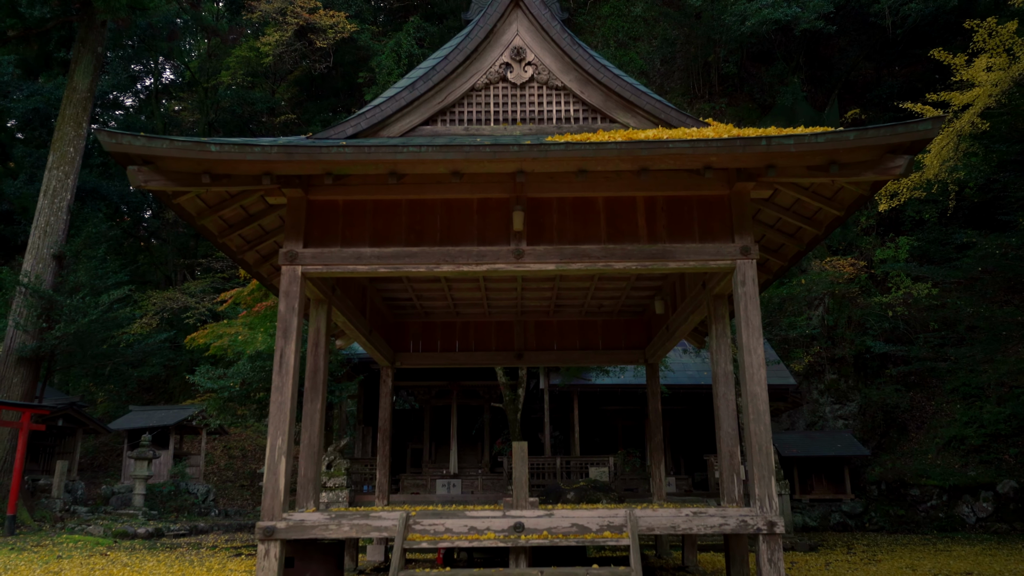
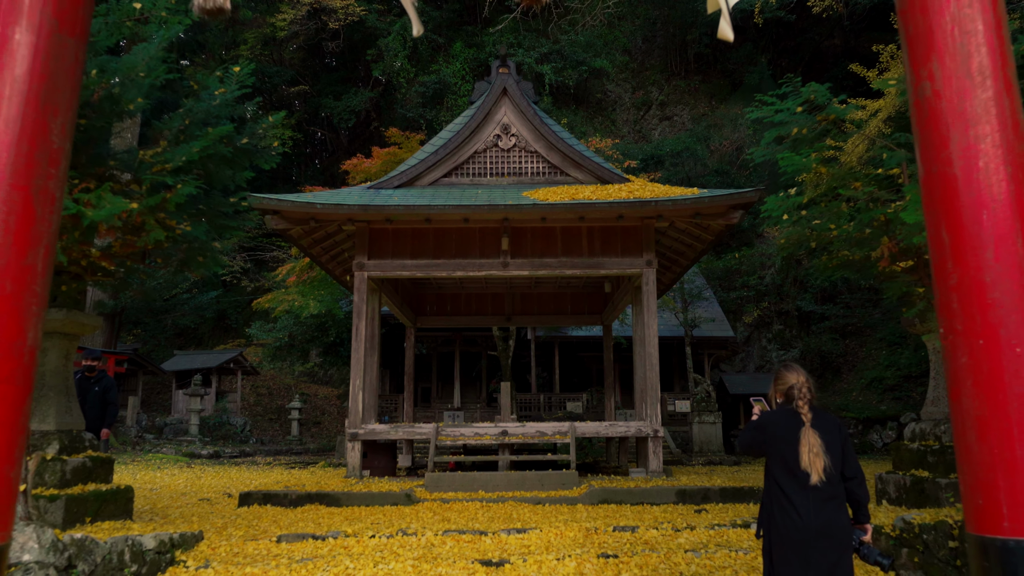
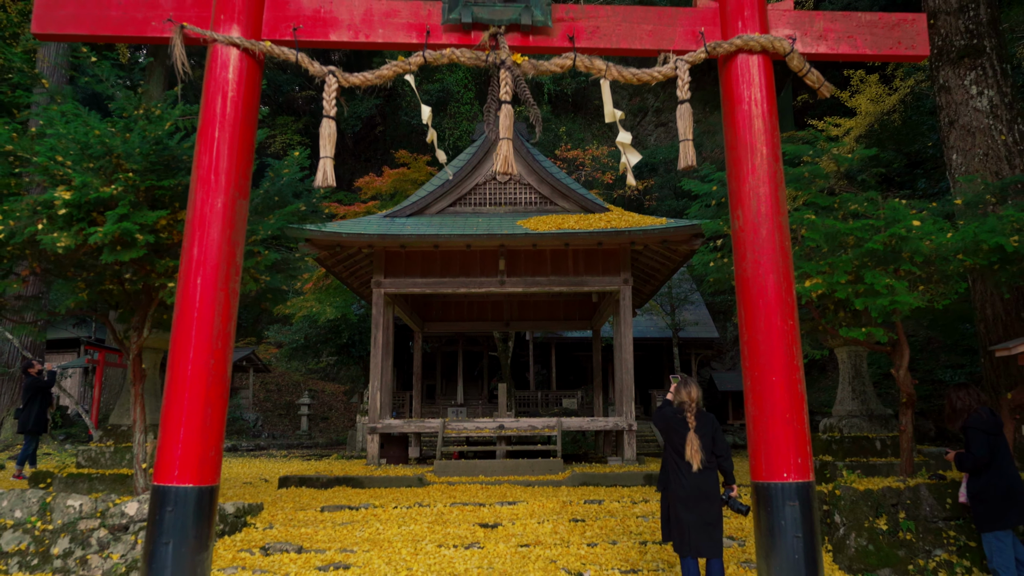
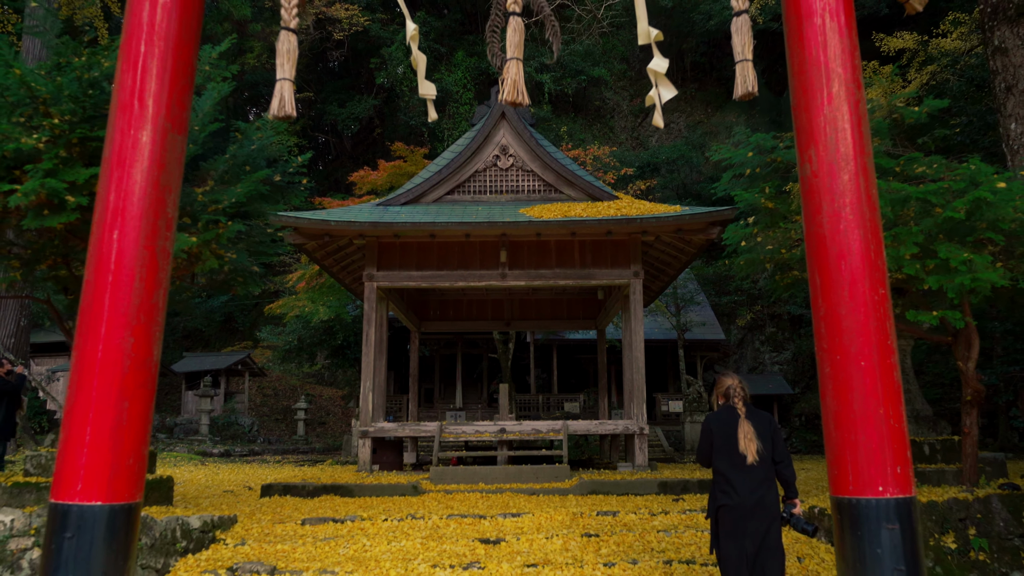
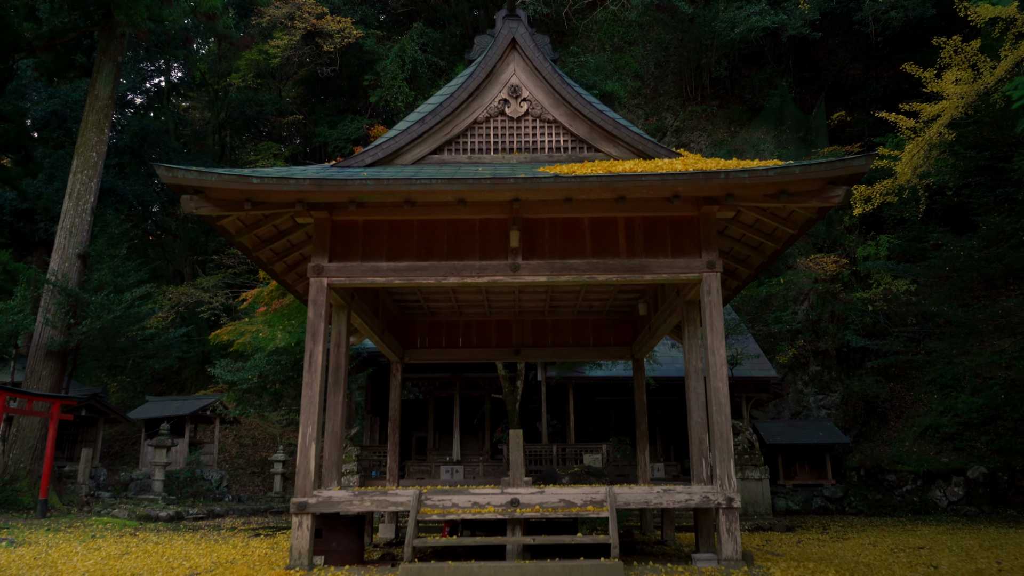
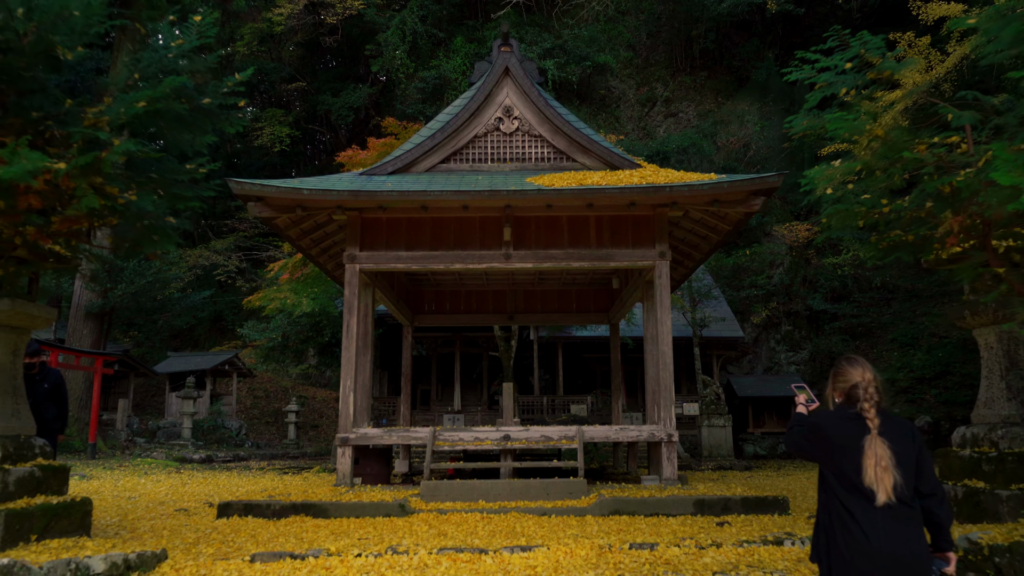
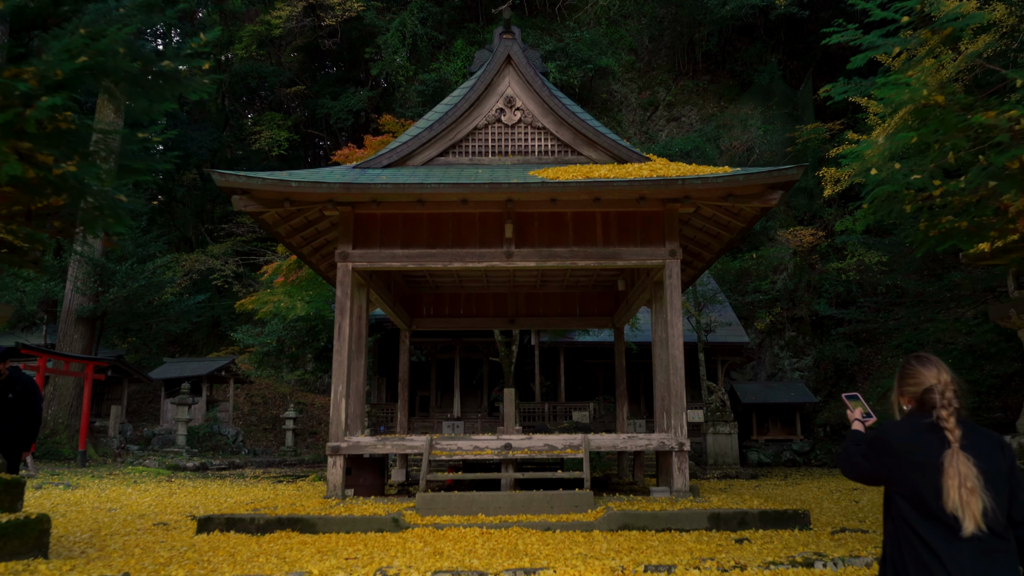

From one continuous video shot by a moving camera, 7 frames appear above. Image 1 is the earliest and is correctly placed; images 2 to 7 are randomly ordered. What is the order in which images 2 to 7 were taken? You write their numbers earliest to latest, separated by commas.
5, 7, 6, 2, 4, 3
